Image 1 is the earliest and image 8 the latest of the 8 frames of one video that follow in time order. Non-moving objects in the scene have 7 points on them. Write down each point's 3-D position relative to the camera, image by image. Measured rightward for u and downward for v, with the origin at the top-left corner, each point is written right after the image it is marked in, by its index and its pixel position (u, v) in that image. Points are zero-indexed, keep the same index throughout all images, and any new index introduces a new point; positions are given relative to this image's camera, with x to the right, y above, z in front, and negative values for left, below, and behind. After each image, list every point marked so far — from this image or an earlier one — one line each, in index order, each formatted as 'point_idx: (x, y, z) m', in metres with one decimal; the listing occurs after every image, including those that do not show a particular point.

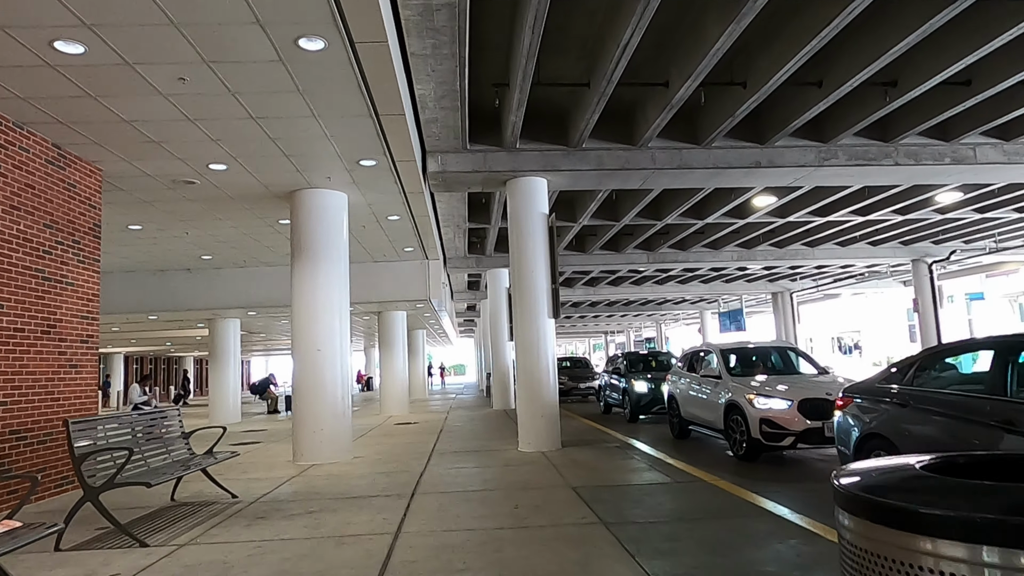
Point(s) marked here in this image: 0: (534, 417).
0: (+0.4, -2.1, +10.9) m
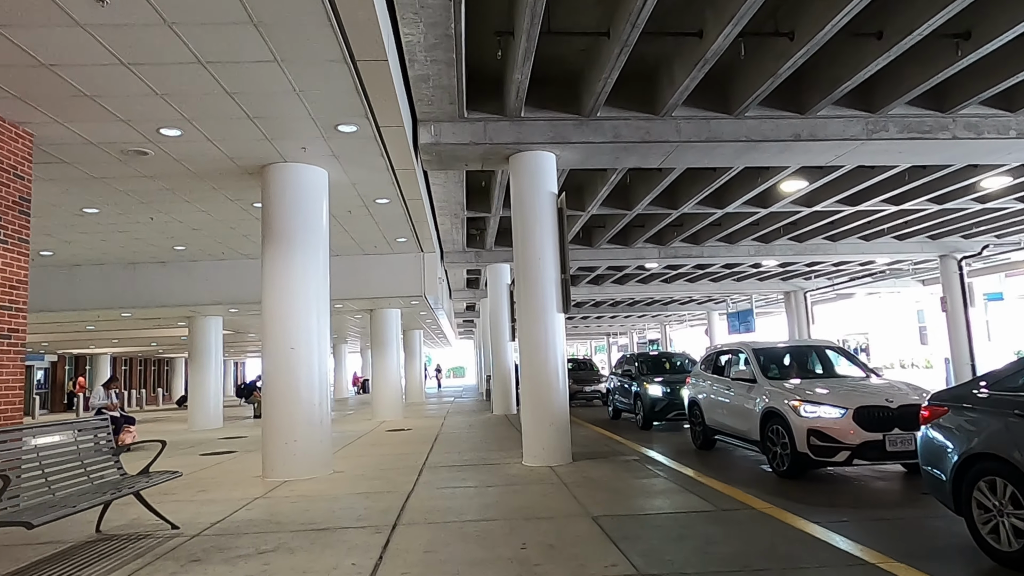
0: (+0.4, -2.0, +9.5) m
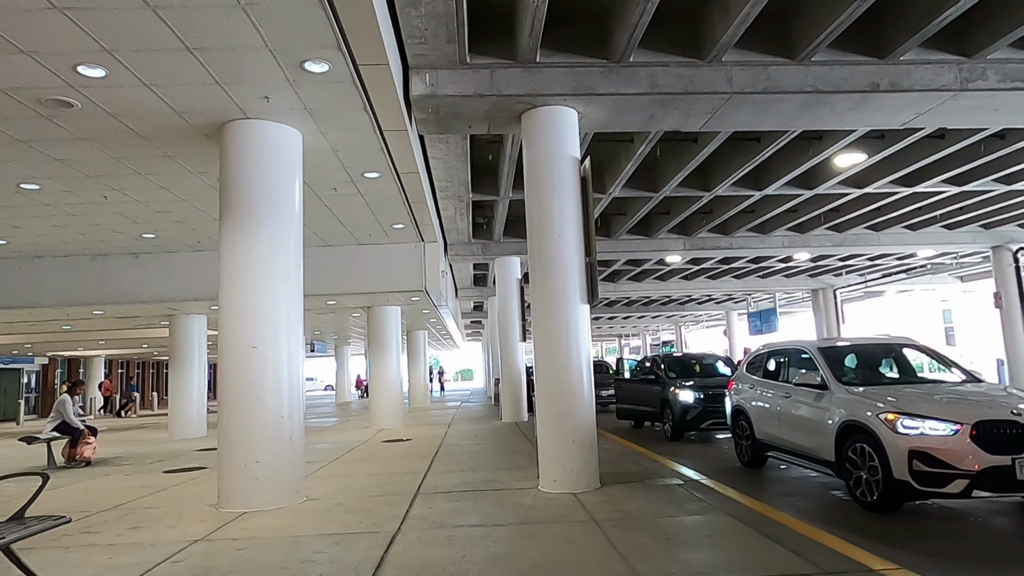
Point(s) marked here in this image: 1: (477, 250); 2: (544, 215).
0: (+0.6, -1.8, +7.7) m
1: (-1.0, +1.1, +18.4) m
2: (+0.4, +0.9, +8.0) m
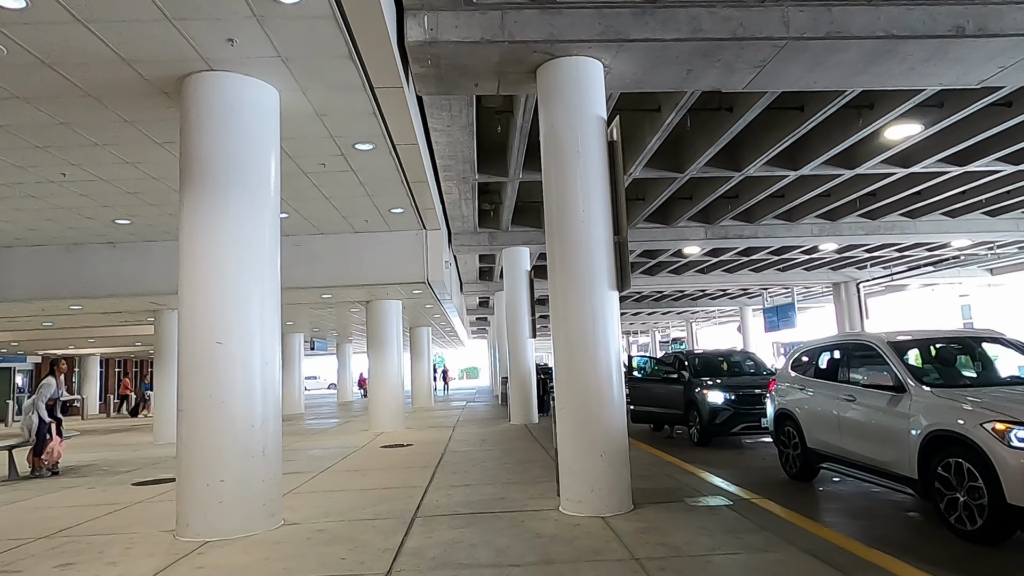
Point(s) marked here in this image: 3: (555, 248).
0: (+0.7, -1.6, +6.4) m
1: (-0.8, +1.2, +17.1) m
2: (+0.5, +1.0, +6.7) m
3: (+0.4, +0.4, +6.8) m
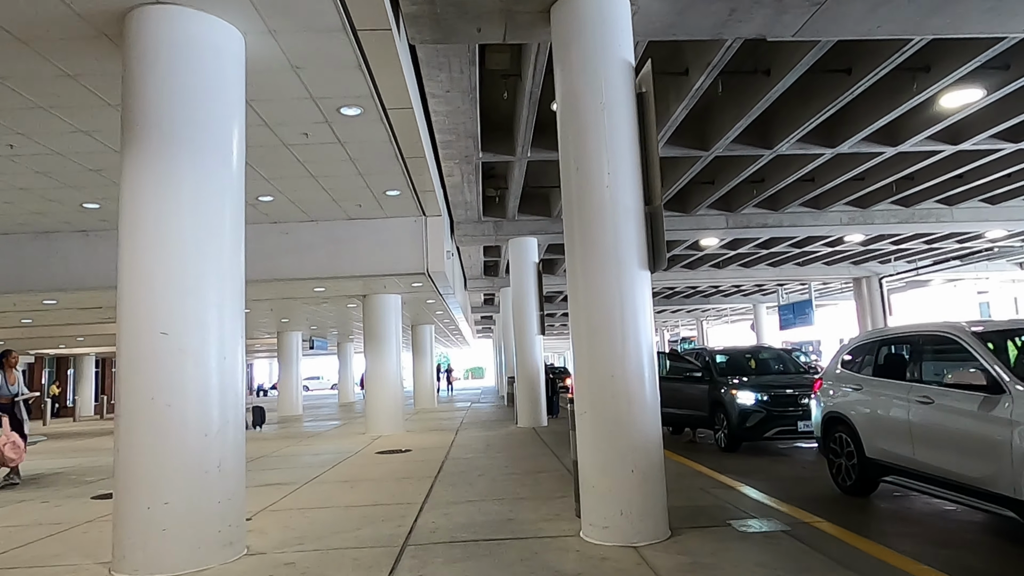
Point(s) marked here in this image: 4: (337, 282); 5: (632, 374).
0: (+0.8, -1.5, +5.3) m
1: (-0.6, +1.4, +16.0) m
2: (+0.6, +1.2, +5.6) m
3: (+0.5, +0.6, +5.6) m
4: (-3.7, +0.1, +14.0) m
5: (+1.0, -0.7, +5.3) m
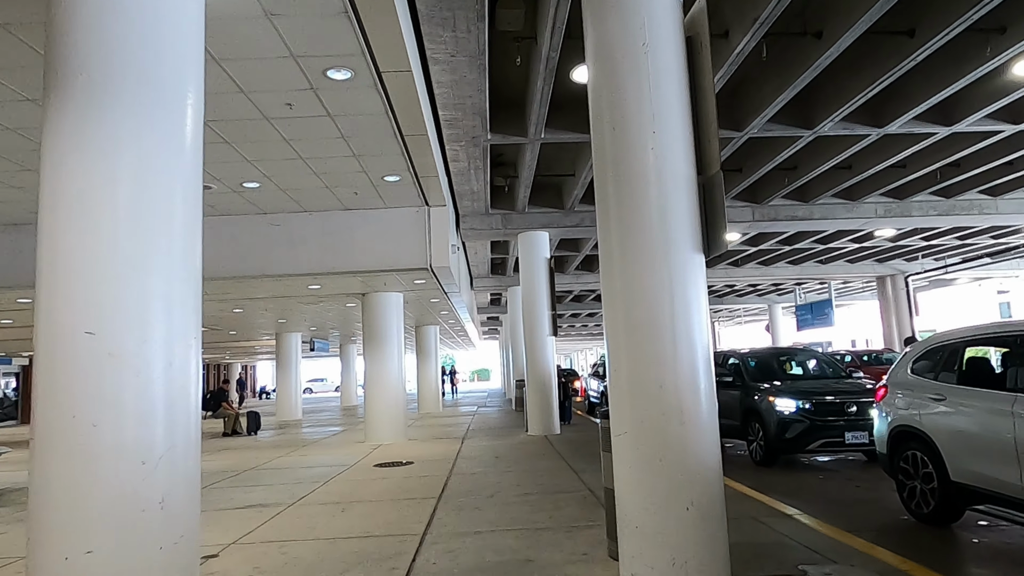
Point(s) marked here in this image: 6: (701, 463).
0: (+0.9, -1.4, +4.1) m
1: (-0.4, +1.5, +14.9) m
2: (+0.8, +1.3, +4.5) m
3: (+0.7, +0.6, +4.5) m
4: (-3.5, +0.2, +12.9) m
5: (+1.1, -0.6, +4.2) m
6: (+1.2, -1.1, +4.2) m
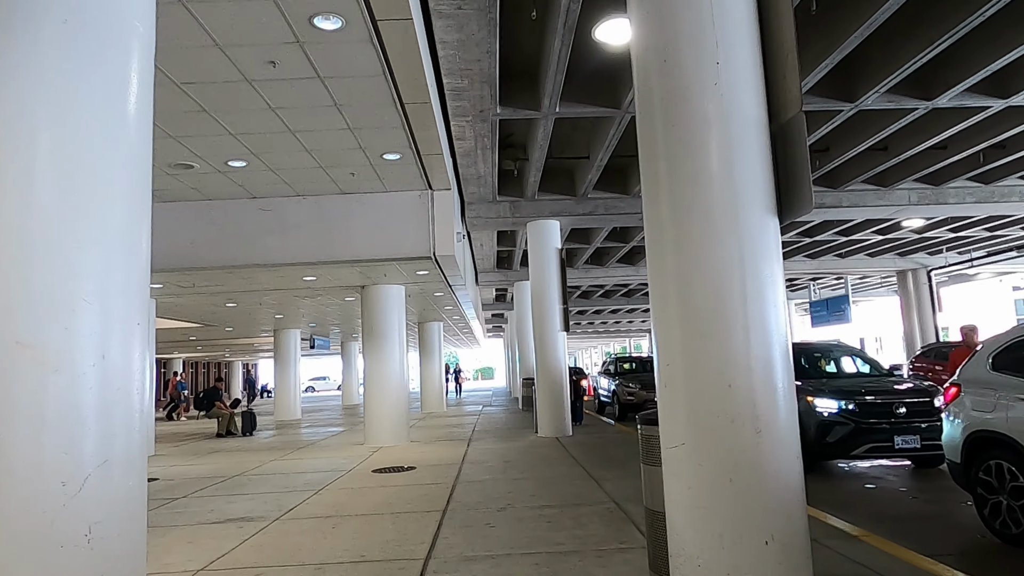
0: (+1.1, -1.2, +3.2) m
1: (-0.2, +1.6, +14.0) m
2: (+0.9, +1.4, +3.6) m
3: (+0.8, +0.8, +3.6) m
4: (-3.3, +0.4, +12.0) m
5: (+1.2, -0.5, +3.3) m
6: (+1.3, -1.0, +3.3) m
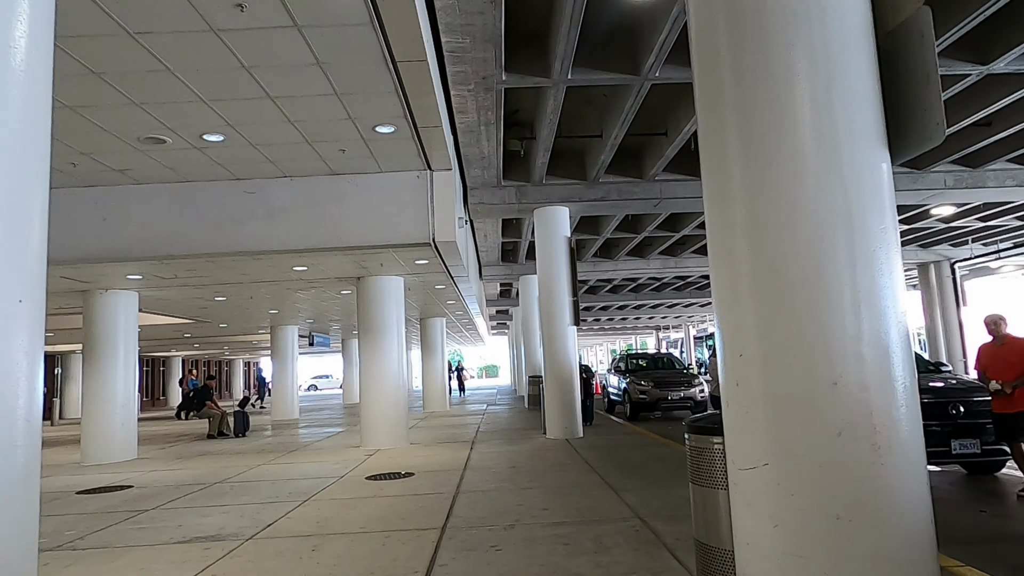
0: (+1.1, -1.1, +2.3) m
1: (-0.1, +1.8, +13.0) m
2: (+0.9, +1.6, +2.6) m
3: (+0.9, +0.9, +2.7) m
4: (-3.2, +0.5, +11.1) m
5: (+1.3, -0.3, +2.4) m
6: (+1.4, -0.8, +2.3) m
